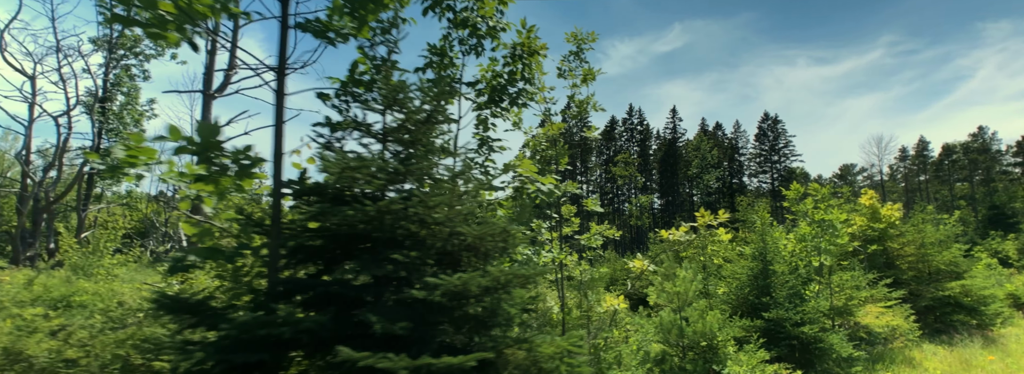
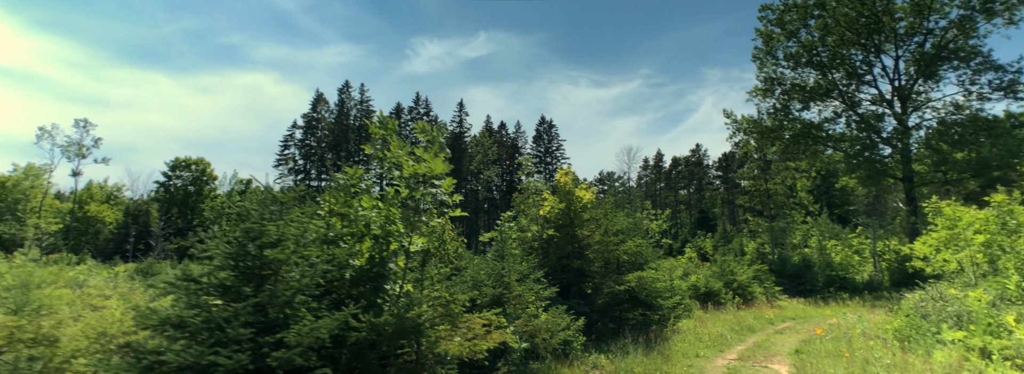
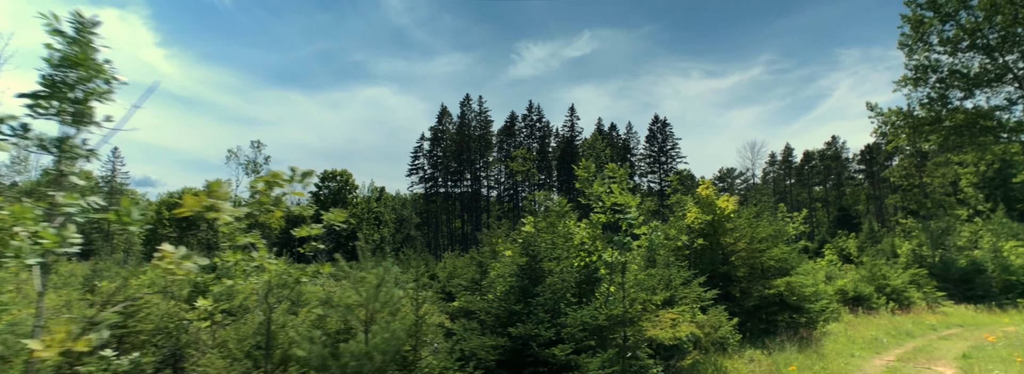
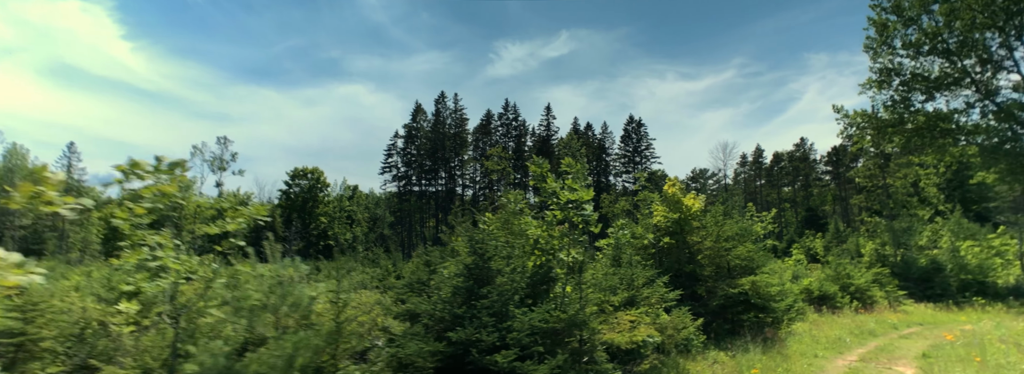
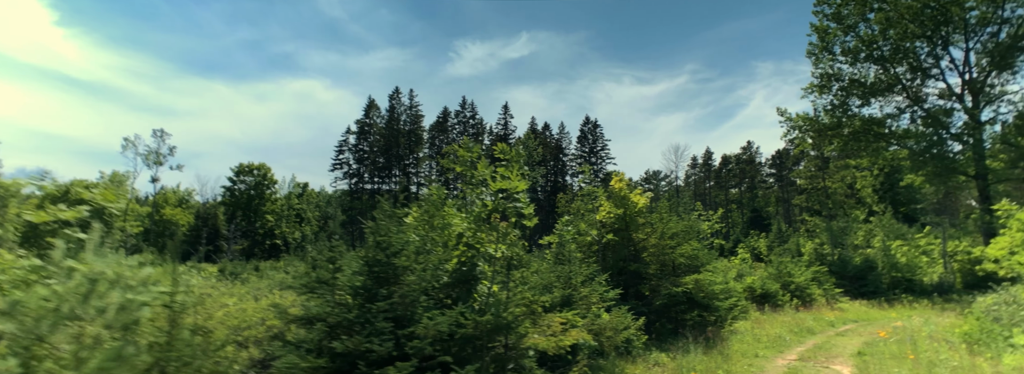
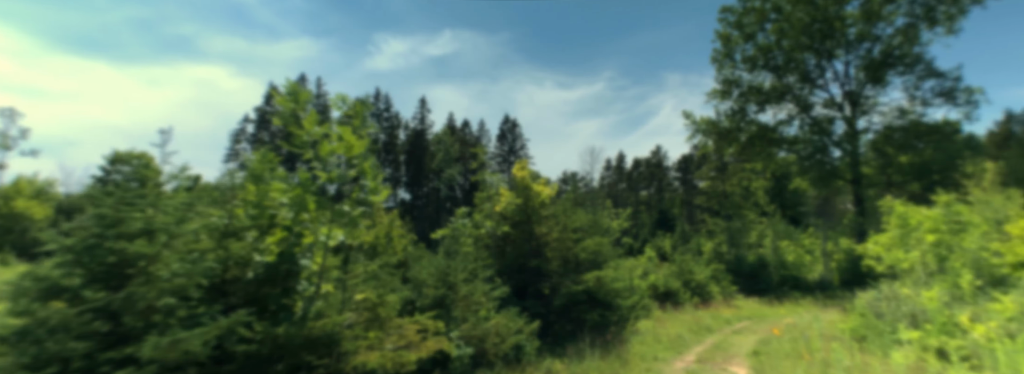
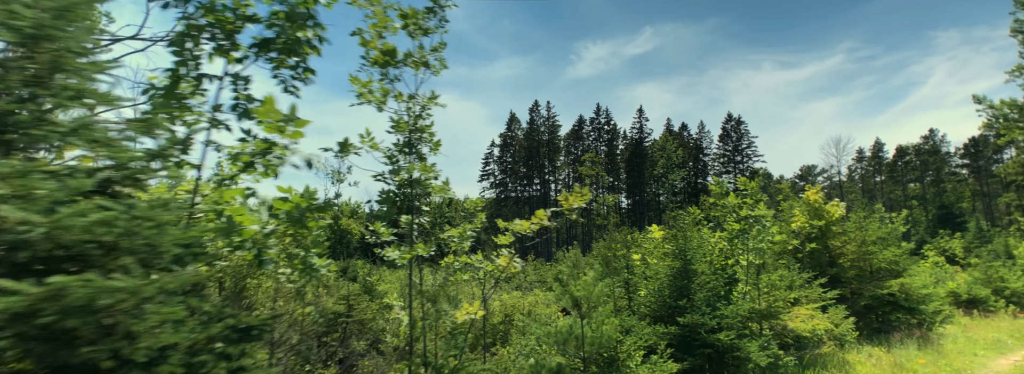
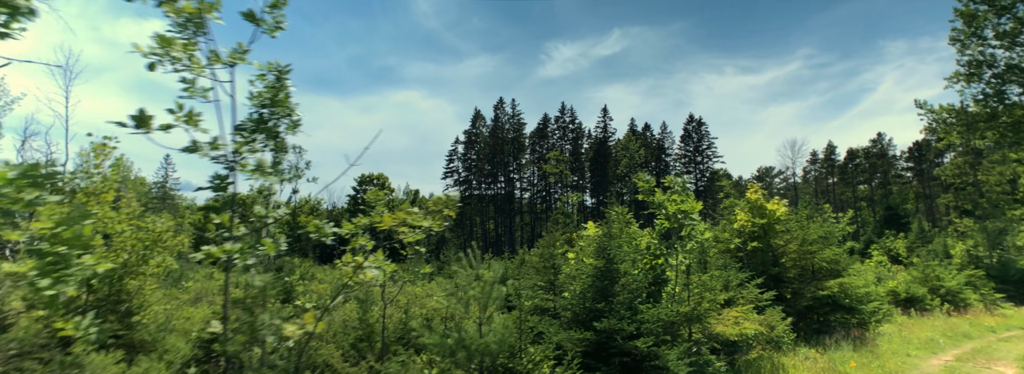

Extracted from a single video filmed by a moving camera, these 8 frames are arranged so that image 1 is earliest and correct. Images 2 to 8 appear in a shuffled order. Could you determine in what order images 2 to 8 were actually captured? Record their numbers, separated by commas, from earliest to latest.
7, 8, 3, 4, 5, 2, 6
